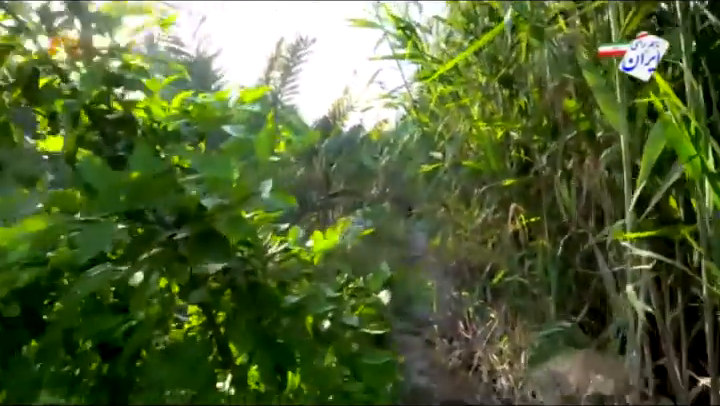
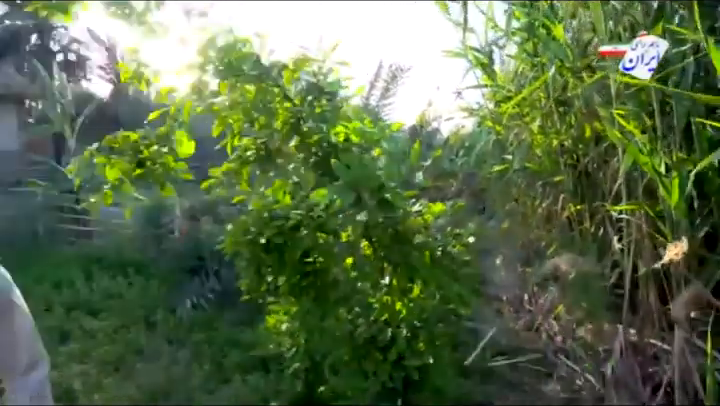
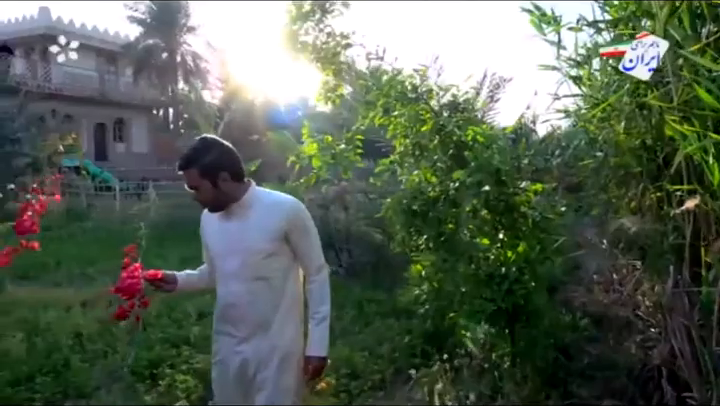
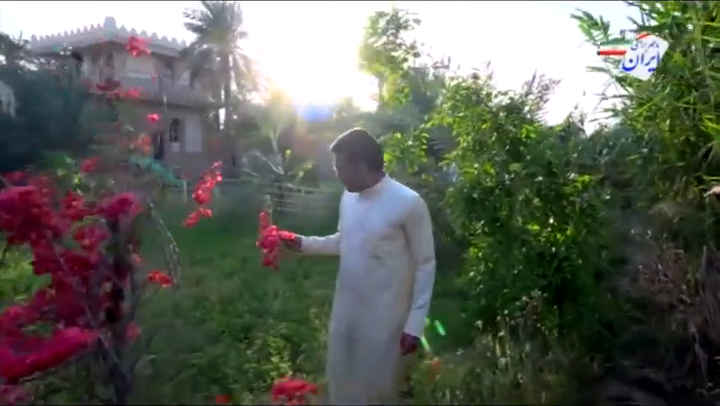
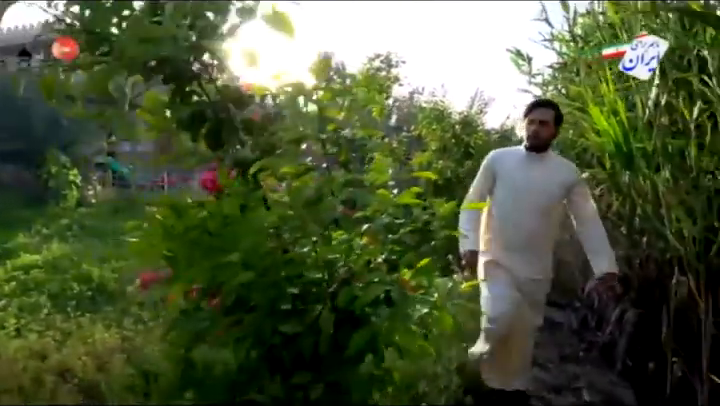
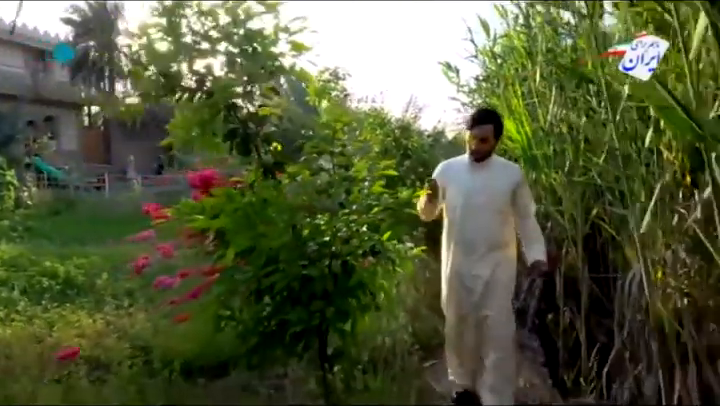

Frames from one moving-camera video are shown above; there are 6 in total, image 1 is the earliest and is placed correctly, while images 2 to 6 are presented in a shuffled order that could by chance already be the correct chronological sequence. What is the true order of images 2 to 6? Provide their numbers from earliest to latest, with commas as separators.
2, 3, 4, 5, 6
